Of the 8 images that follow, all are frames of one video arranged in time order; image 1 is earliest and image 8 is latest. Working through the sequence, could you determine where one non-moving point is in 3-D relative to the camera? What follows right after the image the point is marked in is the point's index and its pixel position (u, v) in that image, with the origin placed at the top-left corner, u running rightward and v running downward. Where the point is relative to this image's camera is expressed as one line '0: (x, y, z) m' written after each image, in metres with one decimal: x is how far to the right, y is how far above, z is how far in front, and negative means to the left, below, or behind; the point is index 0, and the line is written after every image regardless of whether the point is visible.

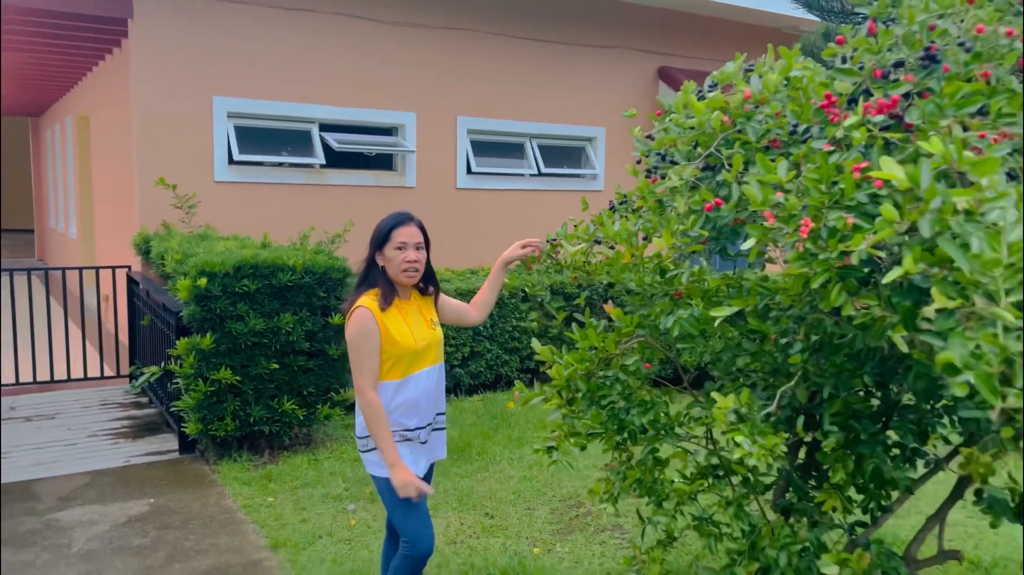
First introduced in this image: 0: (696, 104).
0: (+0.5, +0.5, +2.3) m
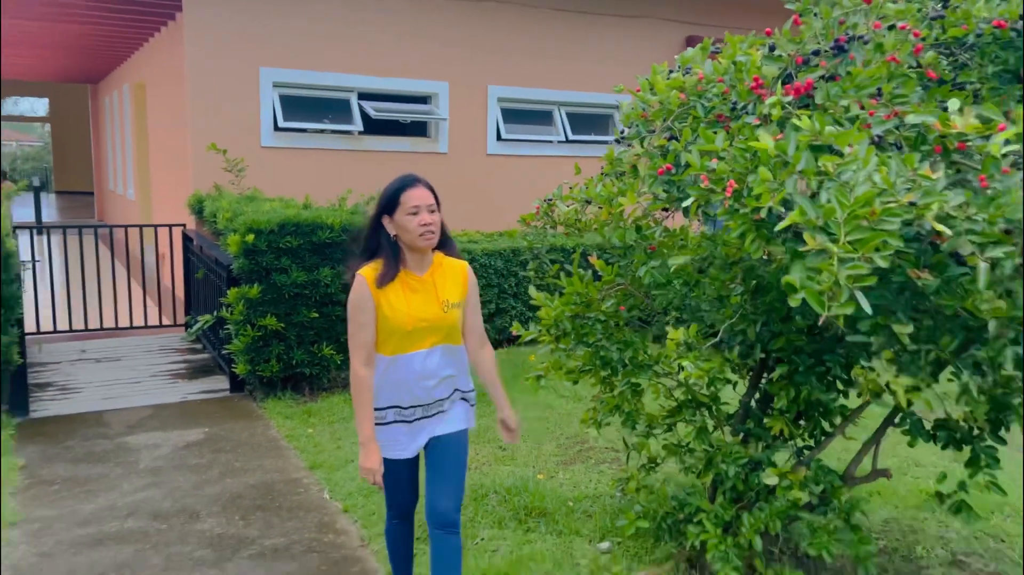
0: (+0.5, +0.7, +2.7) m
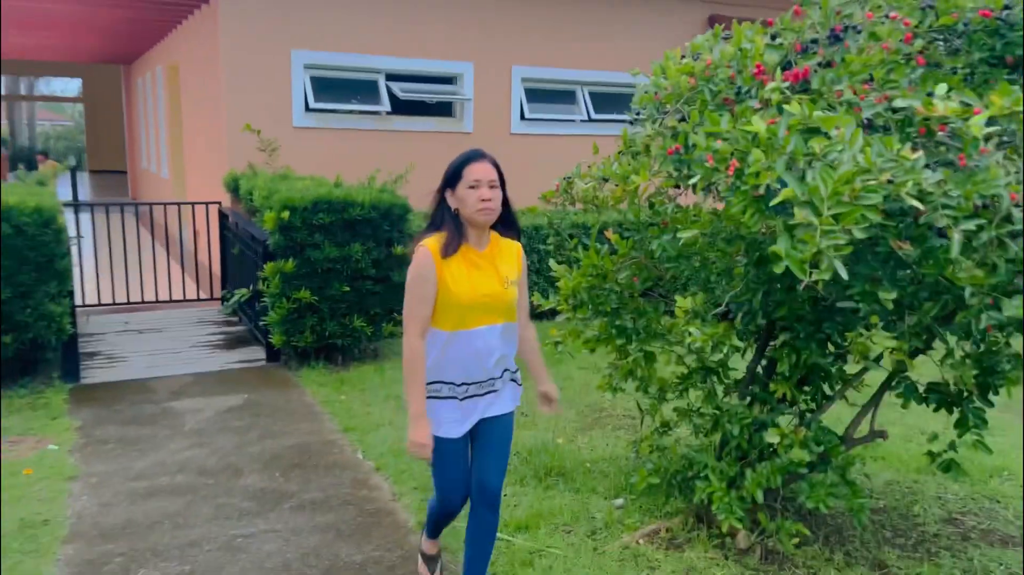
0: (+0.6, +0.8, +2.9) m
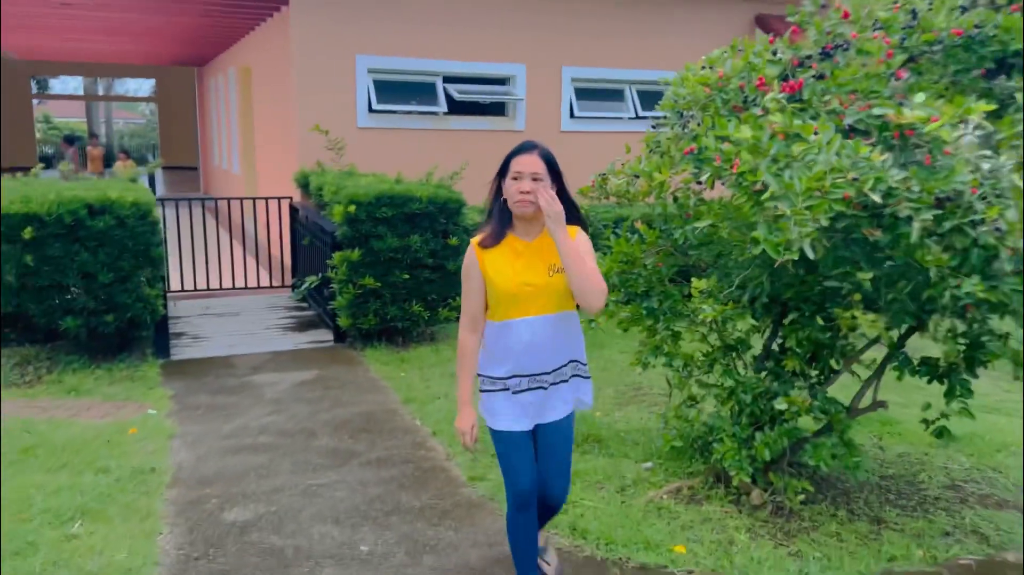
0: (+0.7, +0.8, +3.3) m
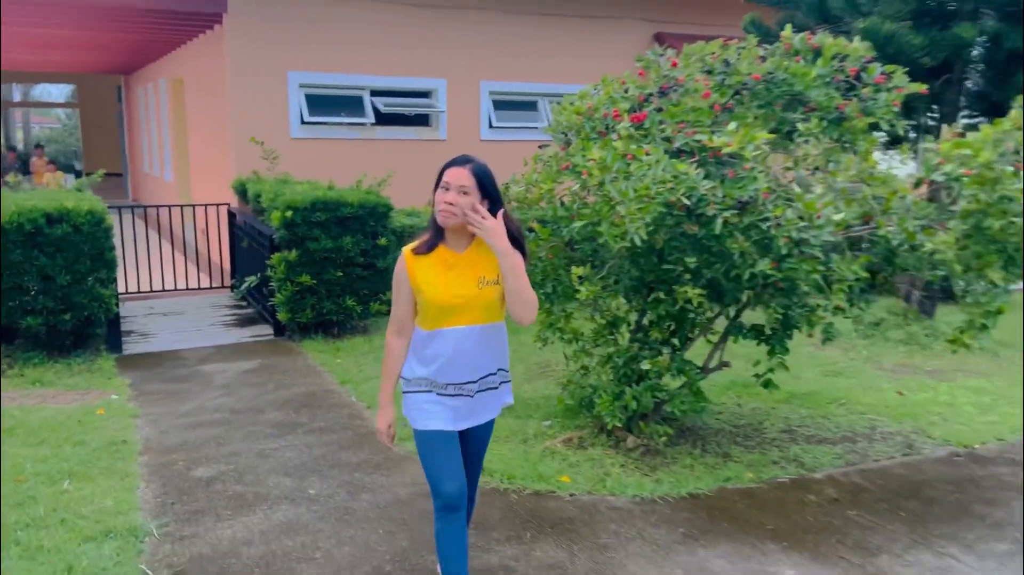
0: (+0.3, +0.9, +4.2) m
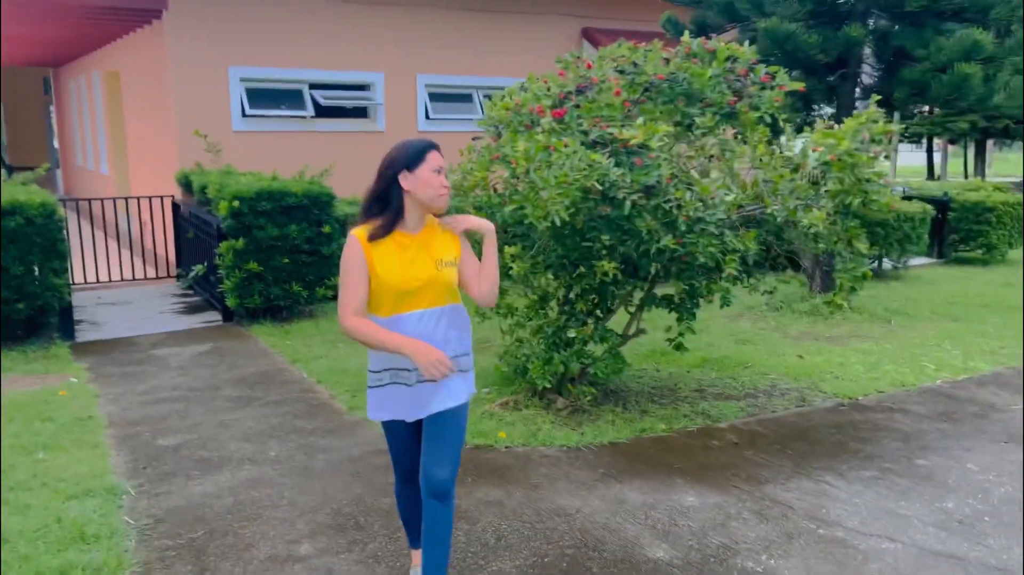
0: (-0.1, +1.0, +4.7) m
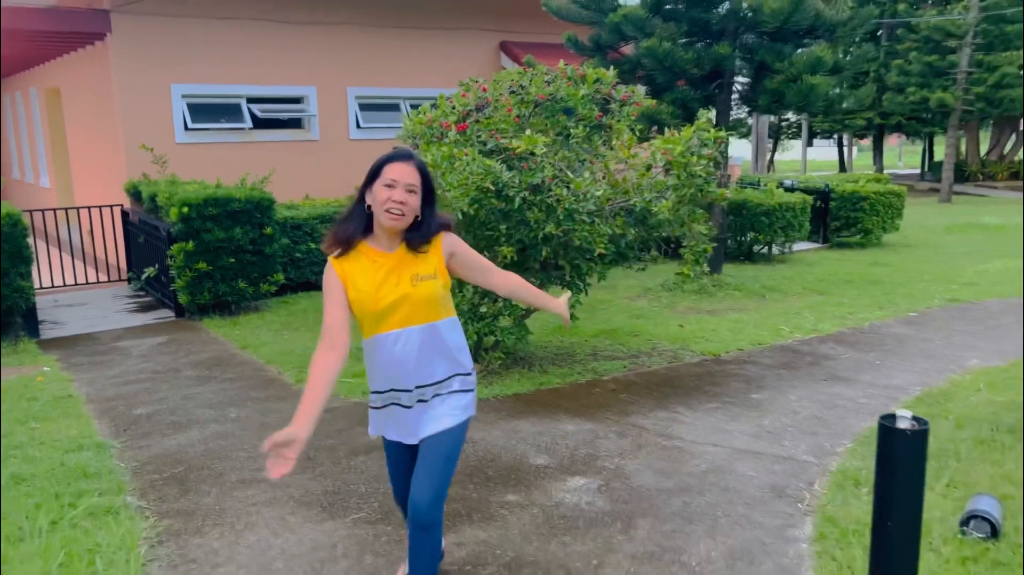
0: (-0.7, +1.1, +5.7) m
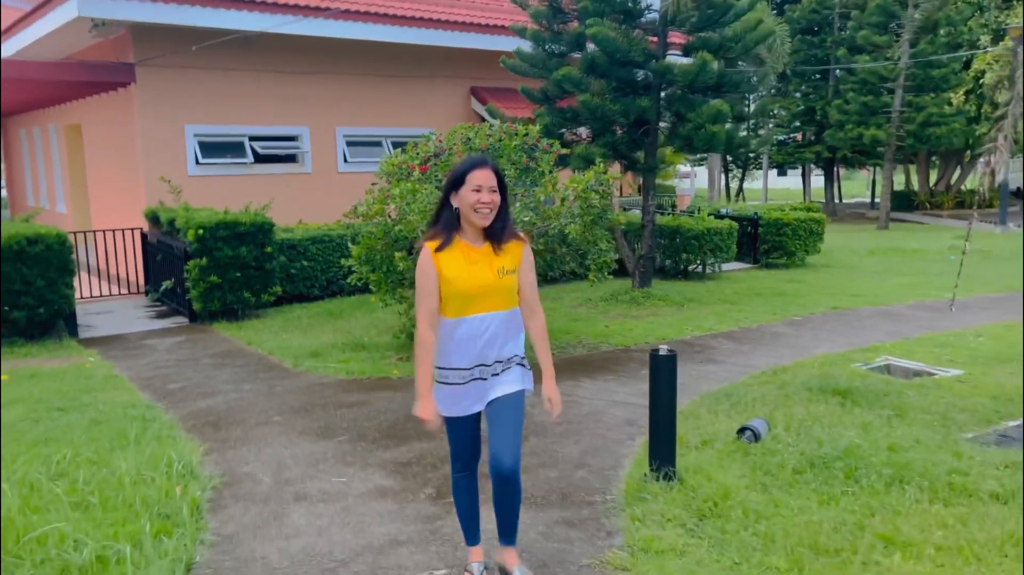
0: (-1.1, +1.1, +7.4) m
